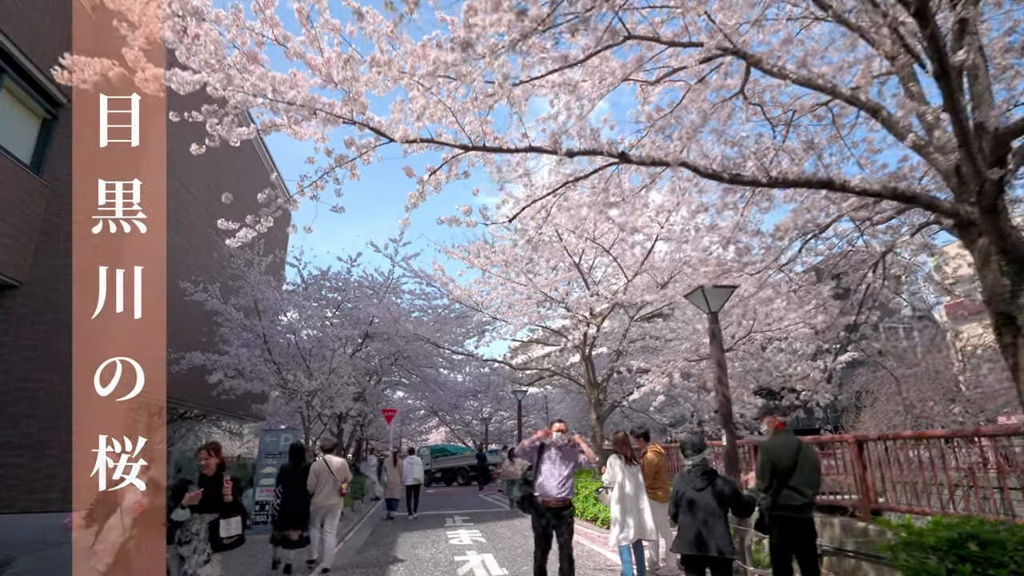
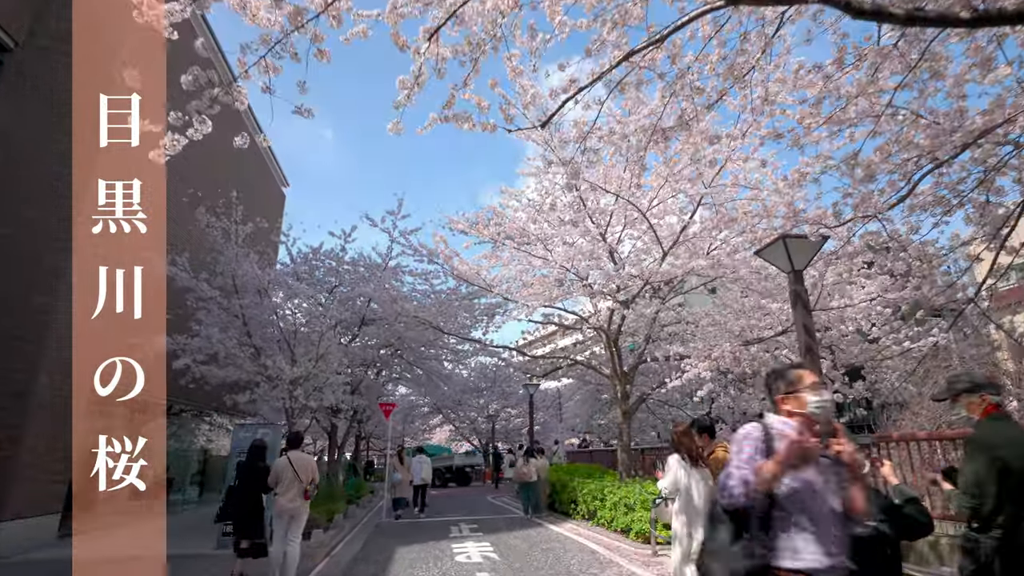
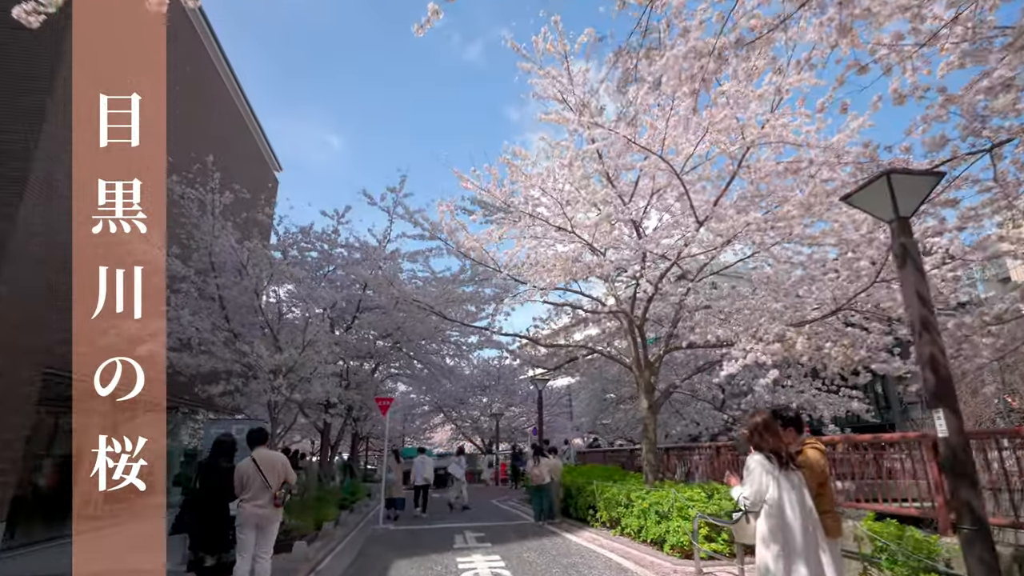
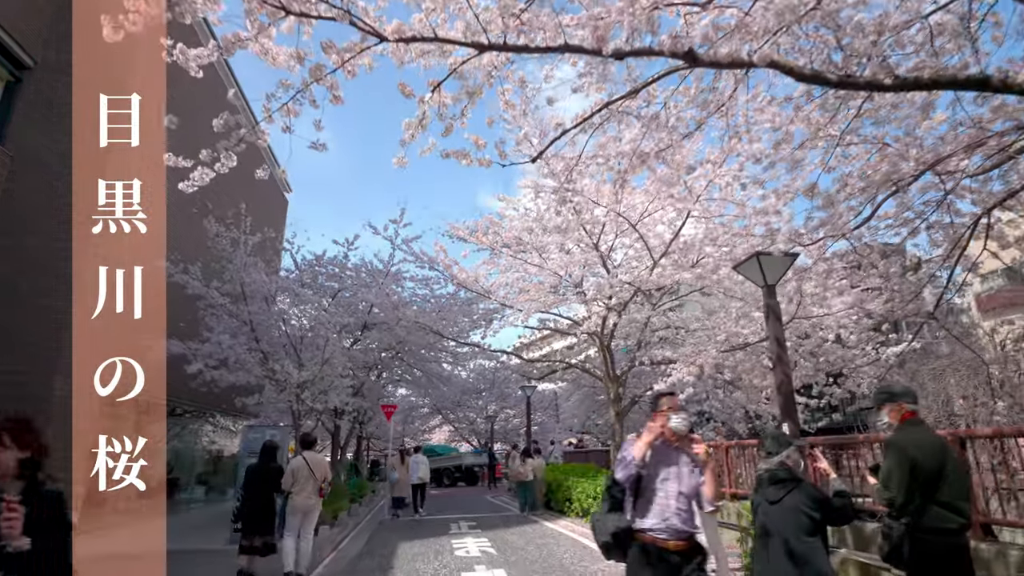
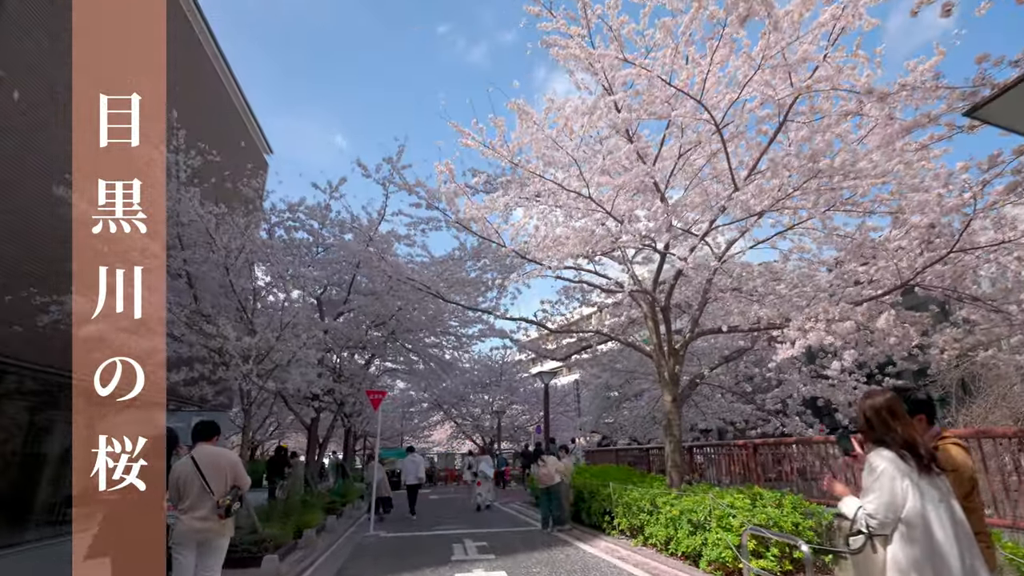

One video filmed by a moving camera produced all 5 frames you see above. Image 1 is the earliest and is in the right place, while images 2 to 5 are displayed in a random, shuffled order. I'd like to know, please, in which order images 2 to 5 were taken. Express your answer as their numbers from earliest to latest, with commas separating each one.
4, 2, 3, 5
